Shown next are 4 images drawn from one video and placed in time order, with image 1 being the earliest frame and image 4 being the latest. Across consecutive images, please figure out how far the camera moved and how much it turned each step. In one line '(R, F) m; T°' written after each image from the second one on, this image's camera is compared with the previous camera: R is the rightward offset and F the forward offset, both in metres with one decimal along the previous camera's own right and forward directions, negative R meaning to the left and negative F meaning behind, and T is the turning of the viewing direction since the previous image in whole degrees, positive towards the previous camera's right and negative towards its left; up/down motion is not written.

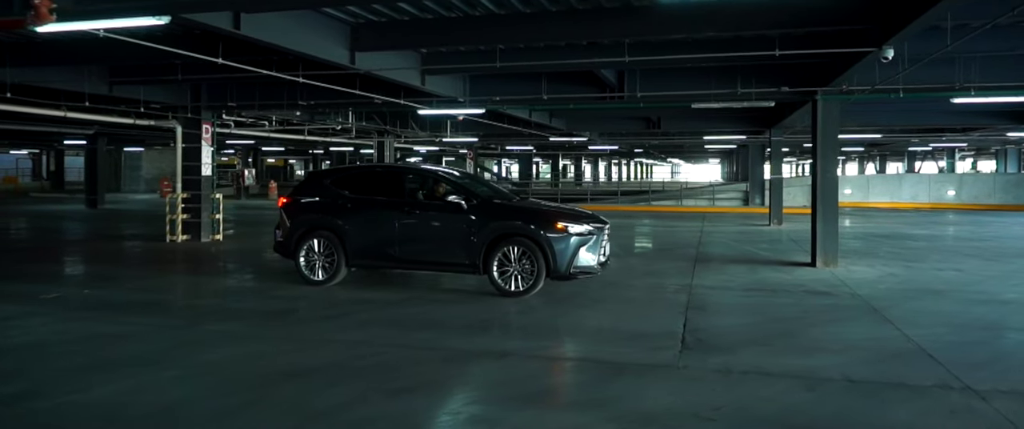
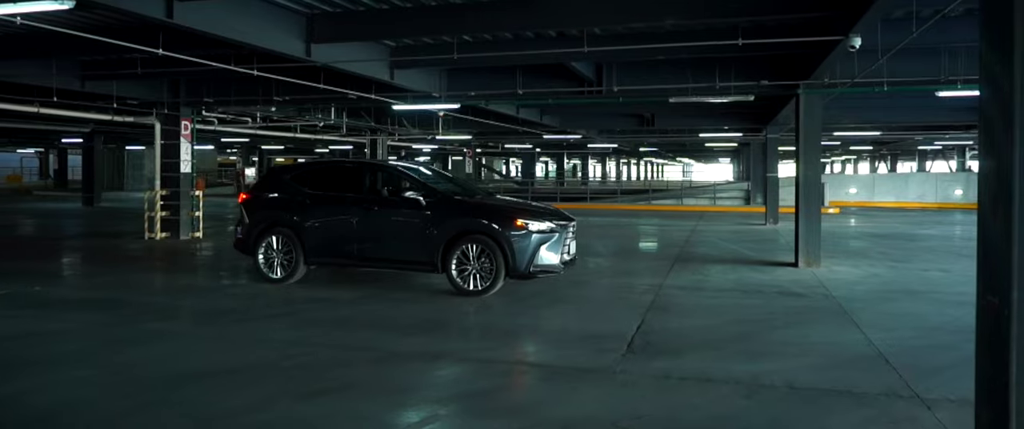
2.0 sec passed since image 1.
(+0.9, +0.4) m; -2°
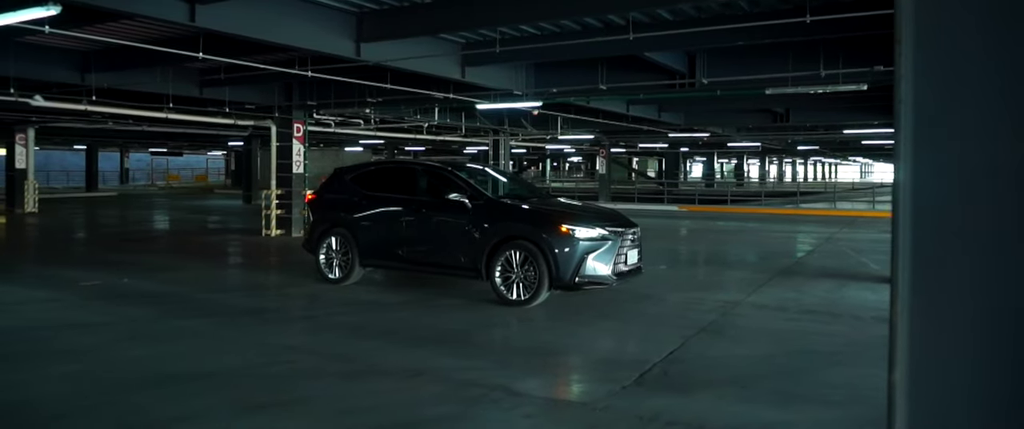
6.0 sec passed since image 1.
(+1.7, +1.0) m; -14°
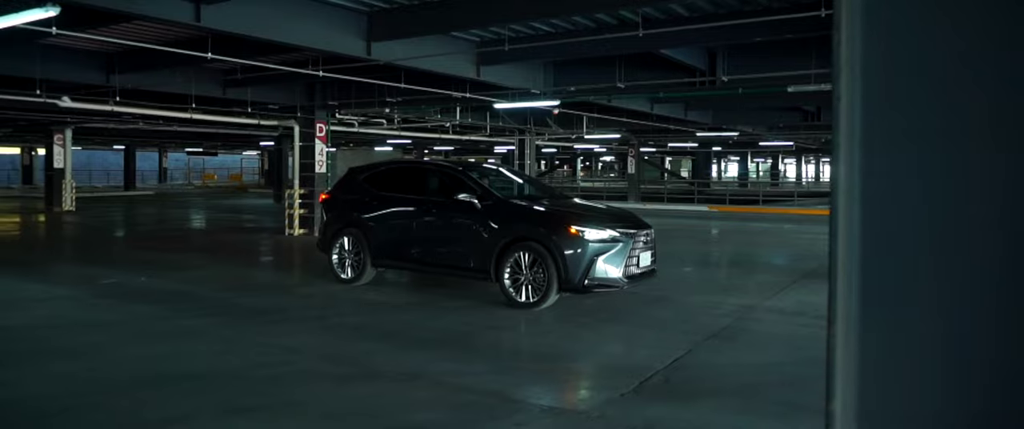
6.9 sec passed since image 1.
(+0.4, +0.2) m; -3°
